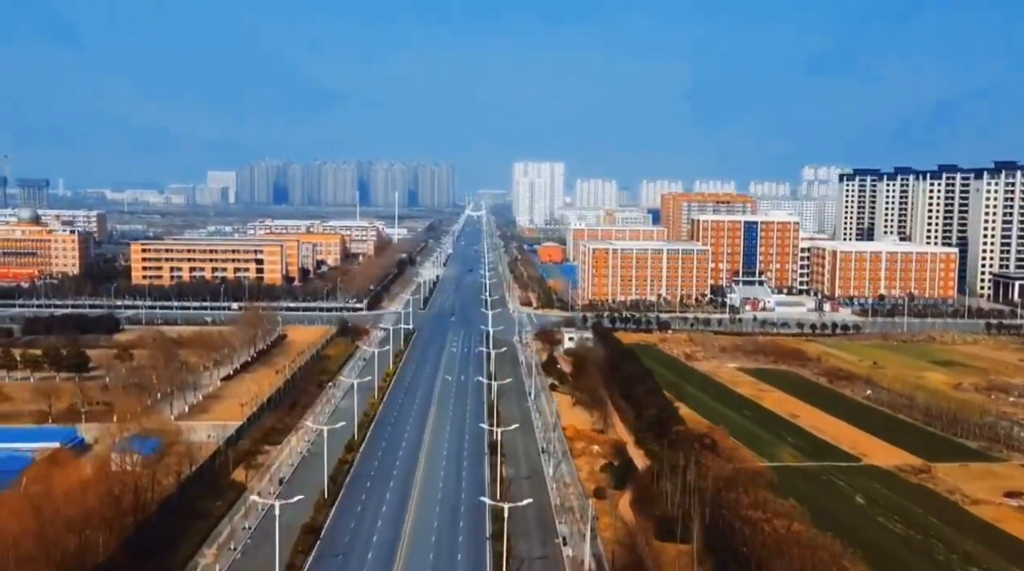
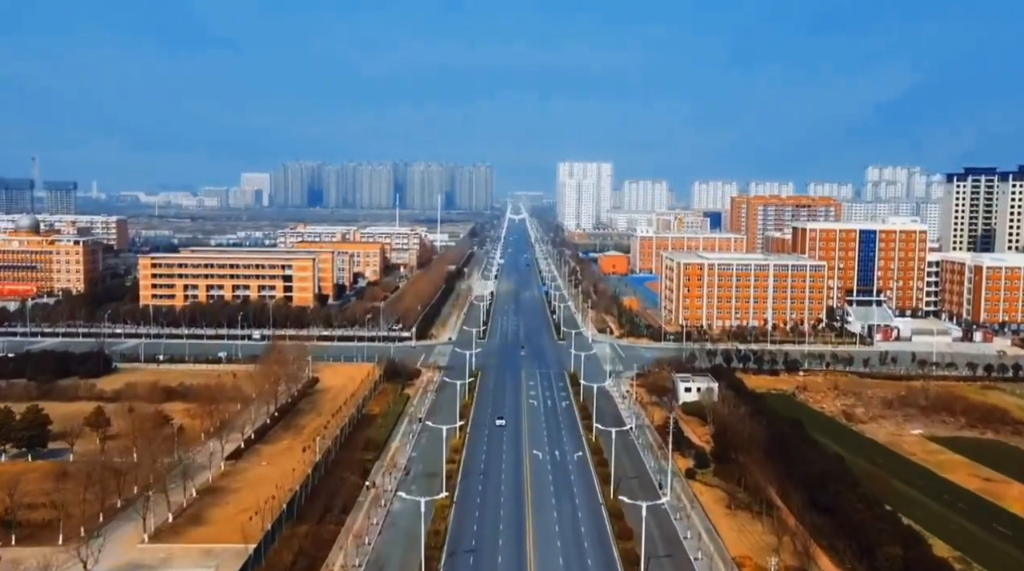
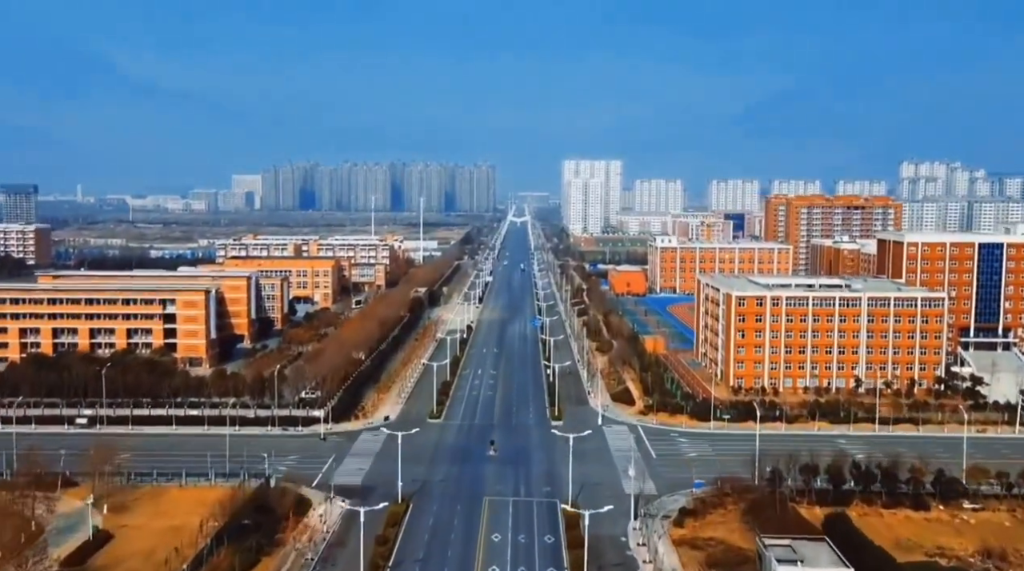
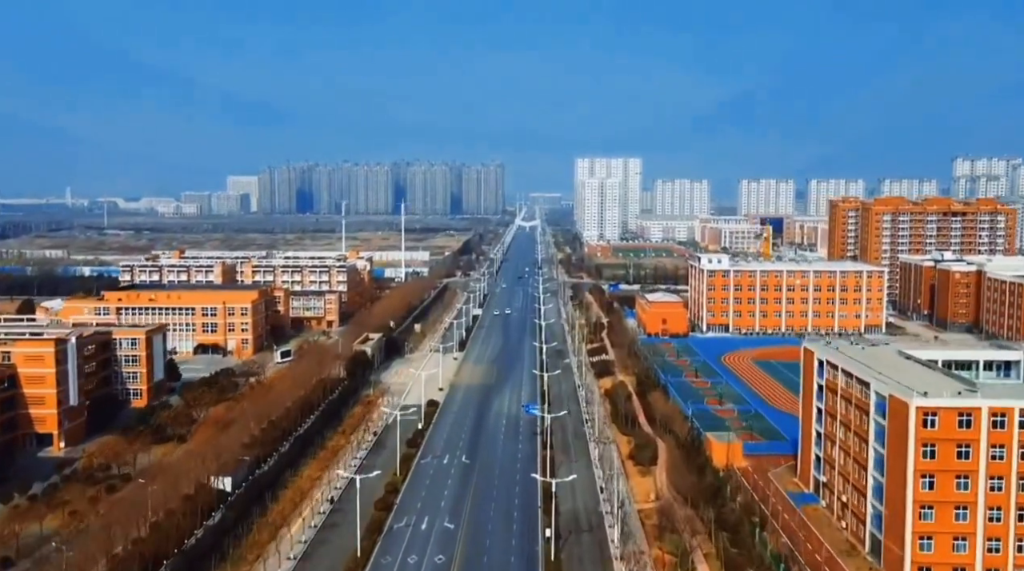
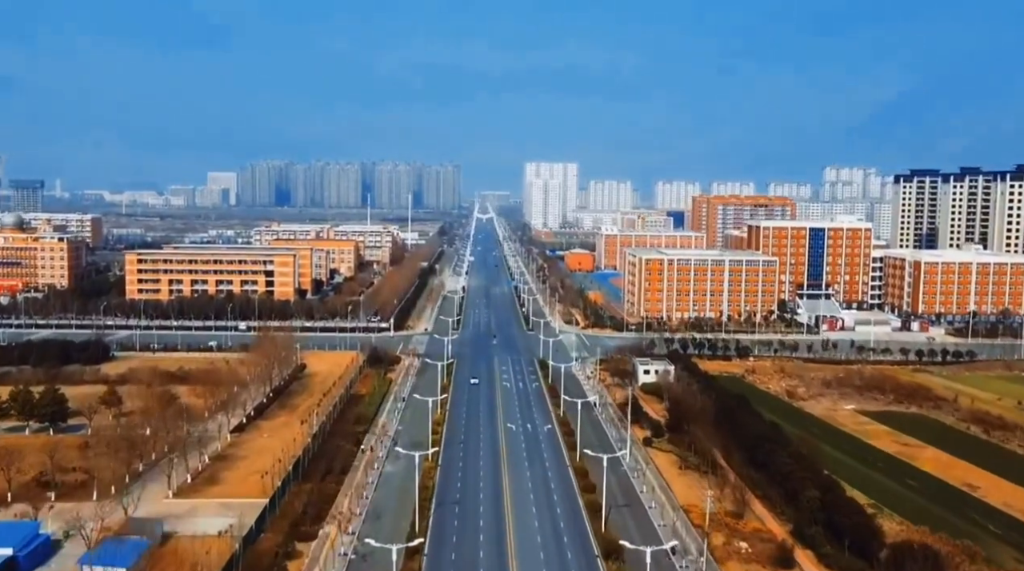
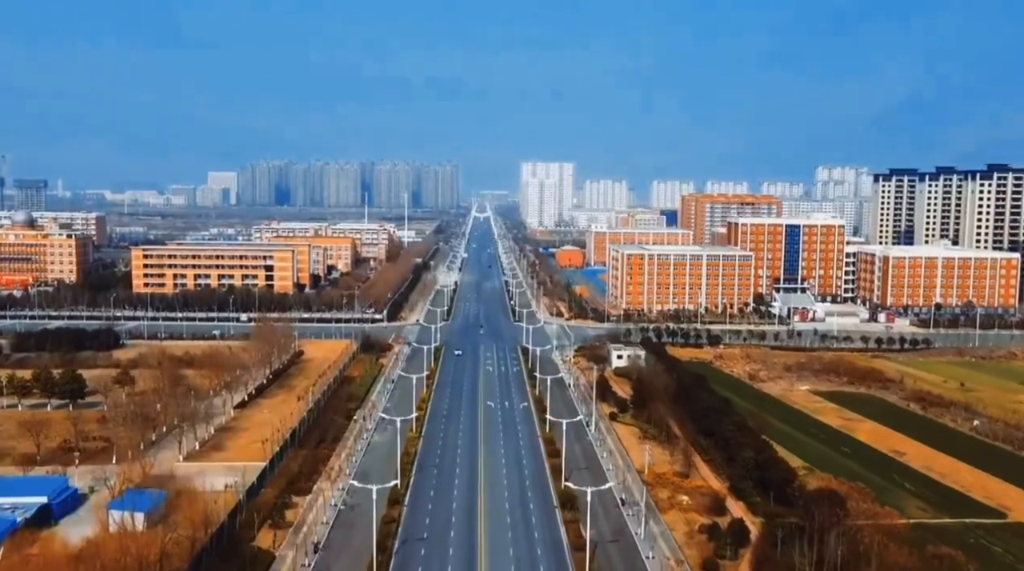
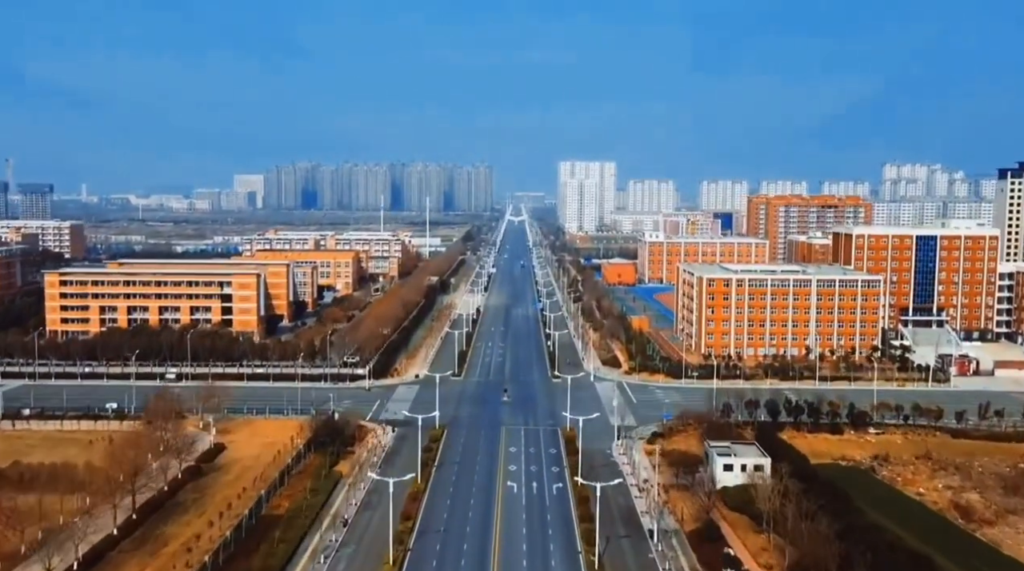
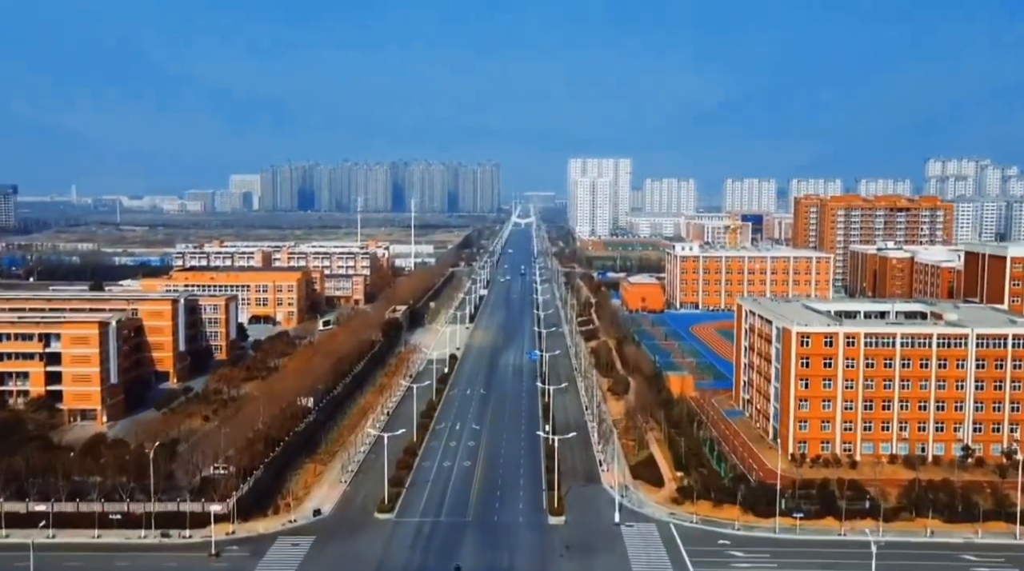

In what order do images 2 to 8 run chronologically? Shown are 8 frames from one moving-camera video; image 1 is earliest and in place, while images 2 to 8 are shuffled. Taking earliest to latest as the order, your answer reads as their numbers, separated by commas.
6, 5, 2, 7, 3, 8, 4
